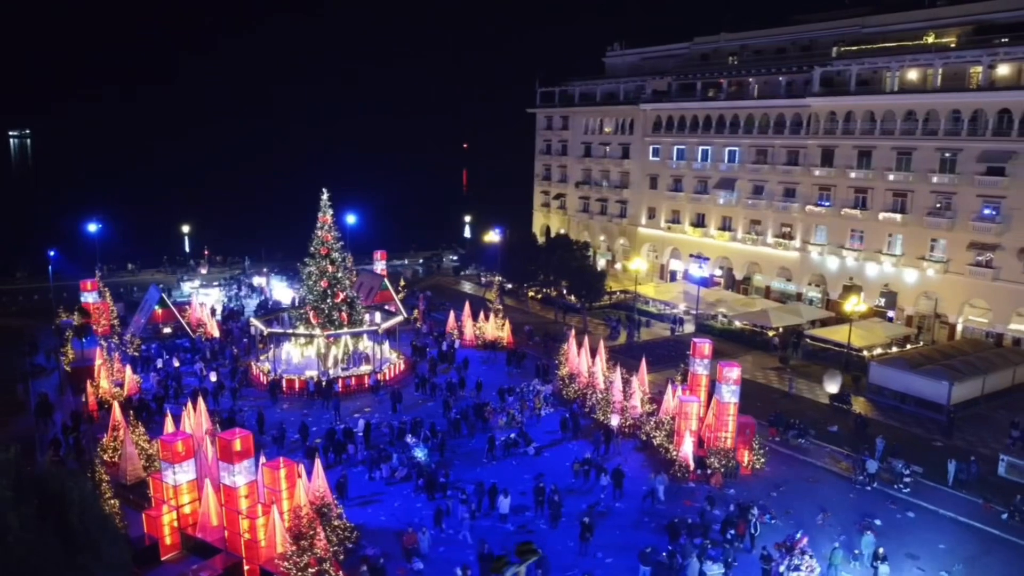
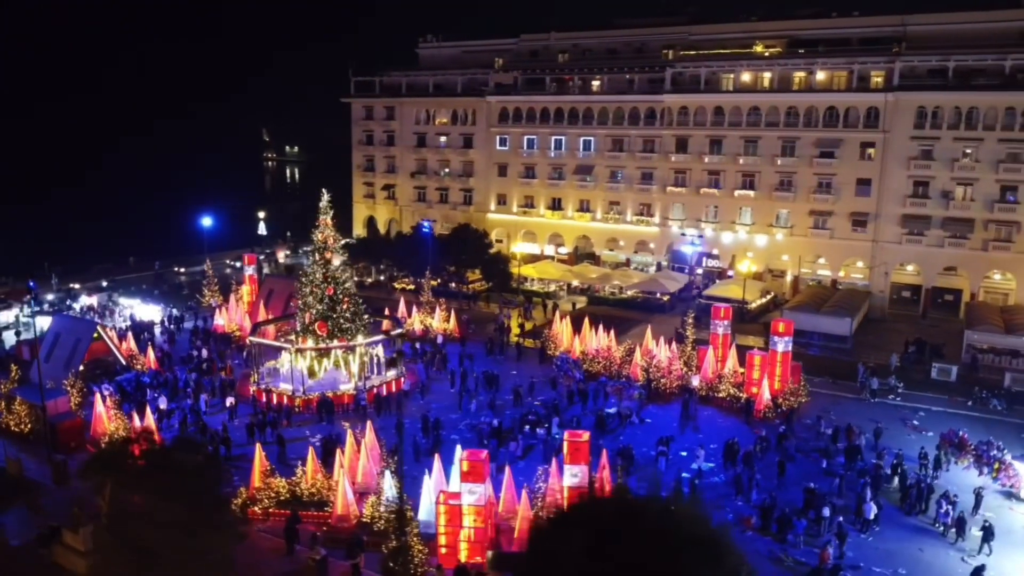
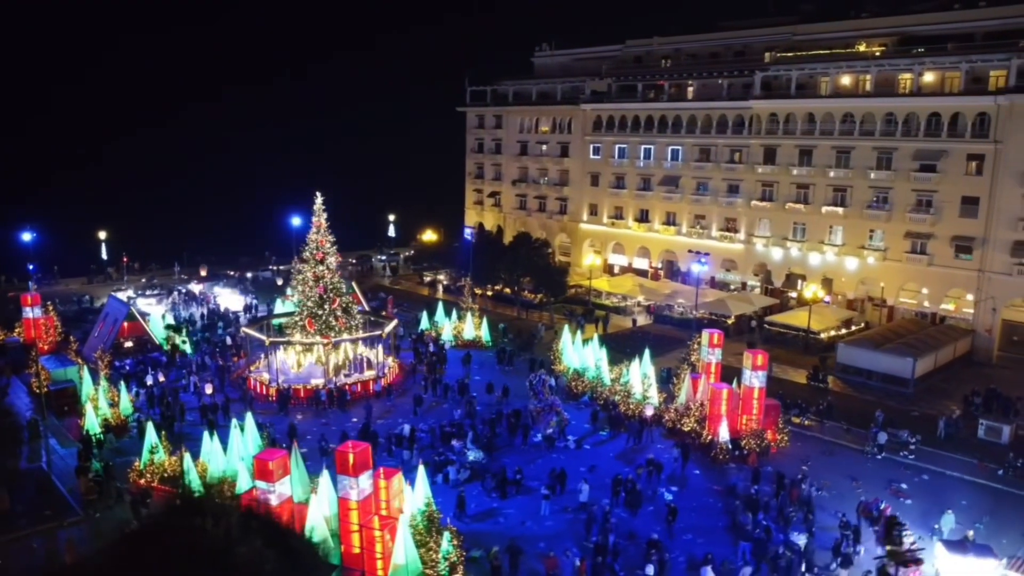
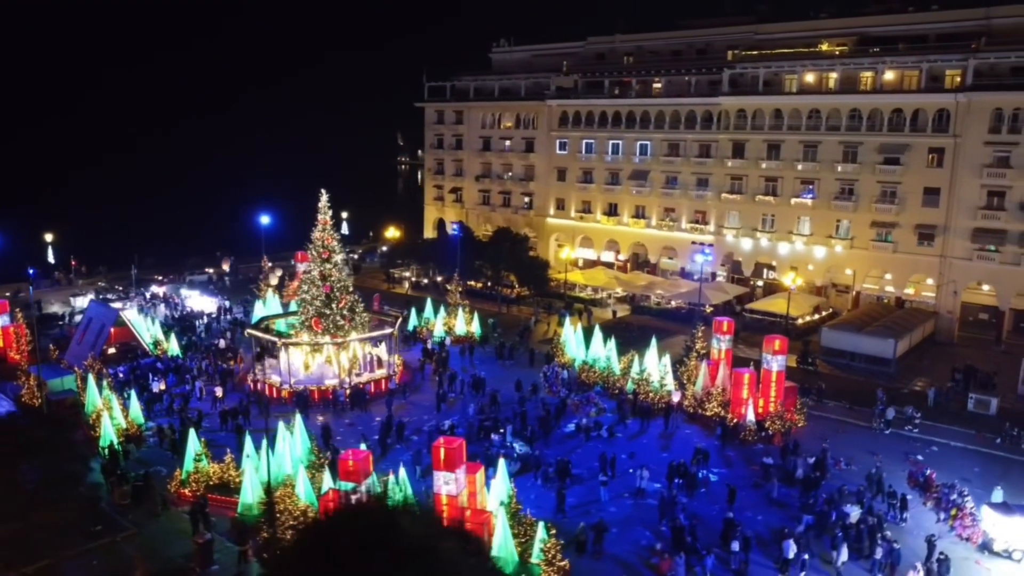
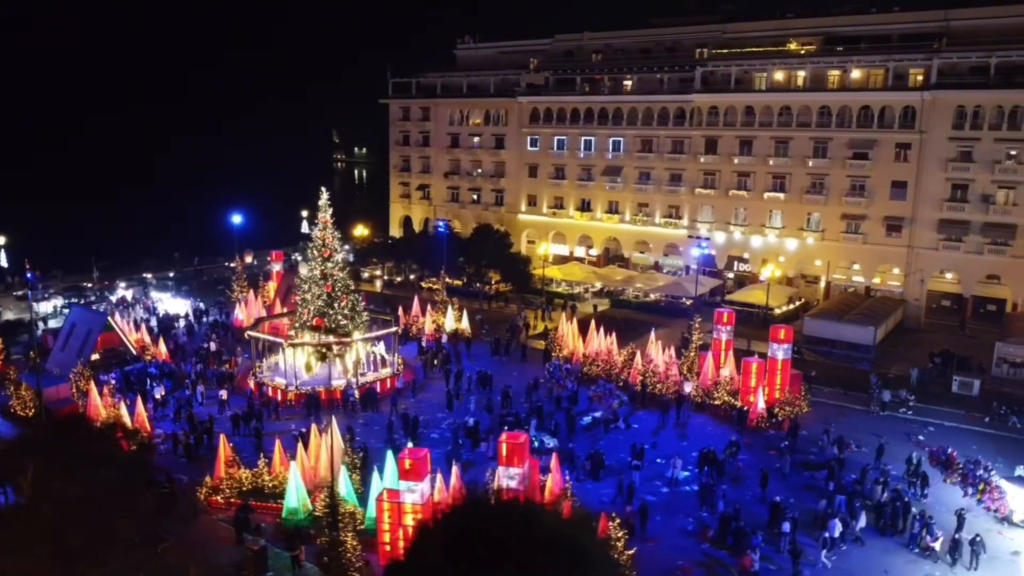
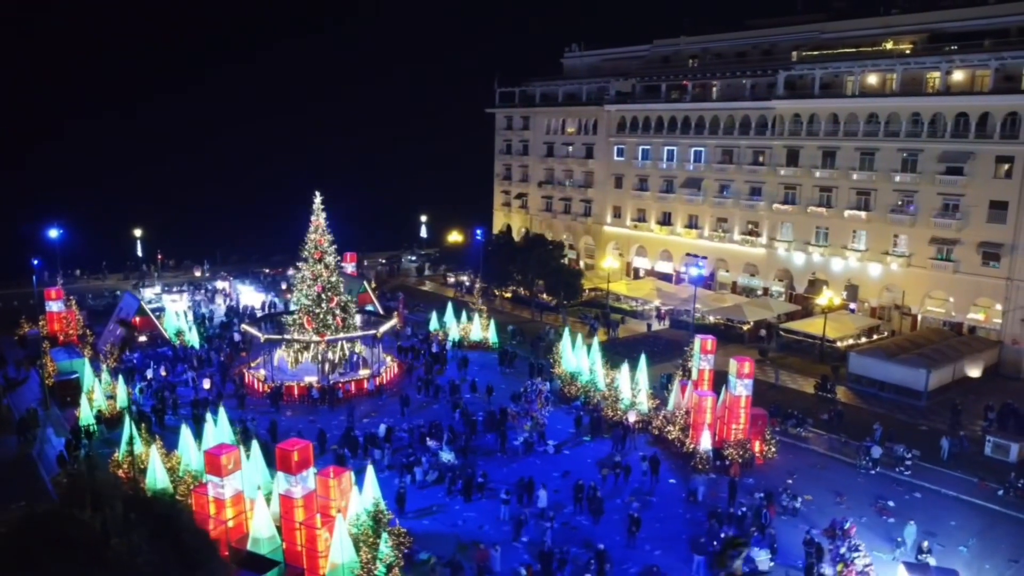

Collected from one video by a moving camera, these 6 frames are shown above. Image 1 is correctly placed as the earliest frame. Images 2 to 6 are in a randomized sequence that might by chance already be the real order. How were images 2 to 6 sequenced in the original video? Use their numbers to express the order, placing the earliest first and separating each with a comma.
6, 3, 4, 5, 2
